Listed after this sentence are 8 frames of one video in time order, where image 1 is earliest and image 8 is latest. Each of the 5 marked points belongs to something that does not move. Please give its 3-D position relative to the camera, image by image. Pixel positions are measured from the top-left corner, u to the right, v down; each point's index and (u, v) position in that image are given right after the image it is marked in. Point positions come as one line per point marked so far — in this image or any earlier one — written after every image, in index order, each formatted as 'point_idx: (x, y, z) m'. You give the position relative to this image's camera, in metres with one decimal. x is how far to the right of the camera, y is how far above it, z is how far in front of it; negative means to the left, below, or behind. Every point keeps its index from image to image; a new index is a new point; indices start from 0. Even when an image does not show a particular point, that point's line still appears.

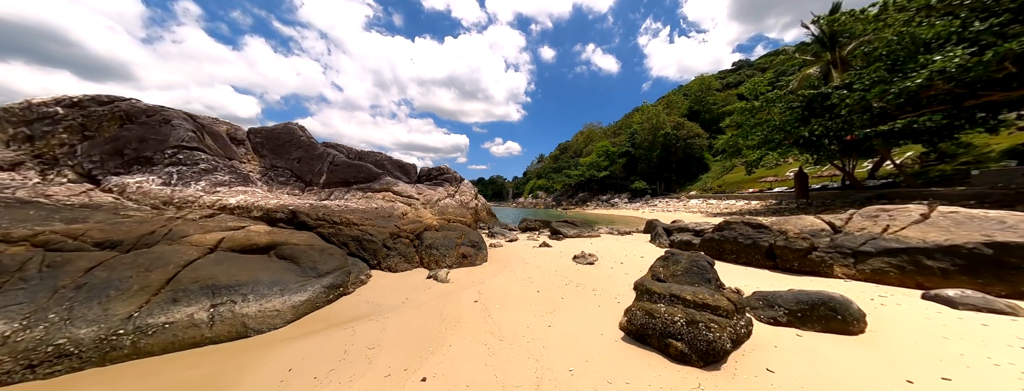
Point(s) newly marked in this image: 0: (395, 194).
0: (-5.7, 0.0, +12.5) m
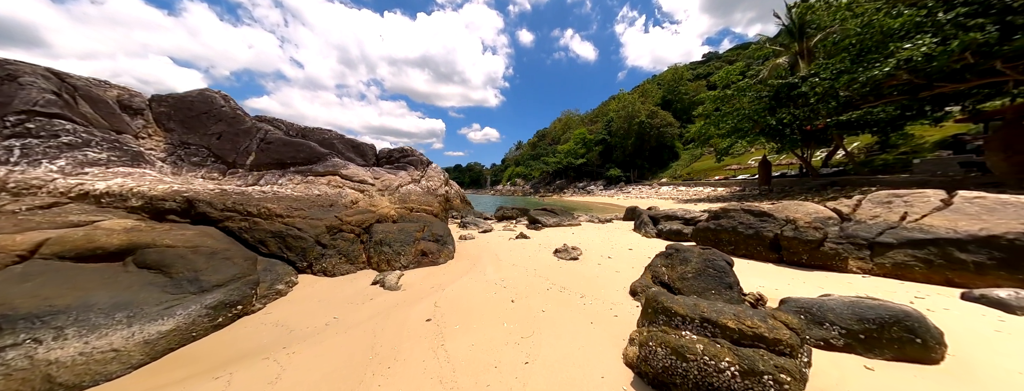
0: (-6.8, +0.7, +10.4) m
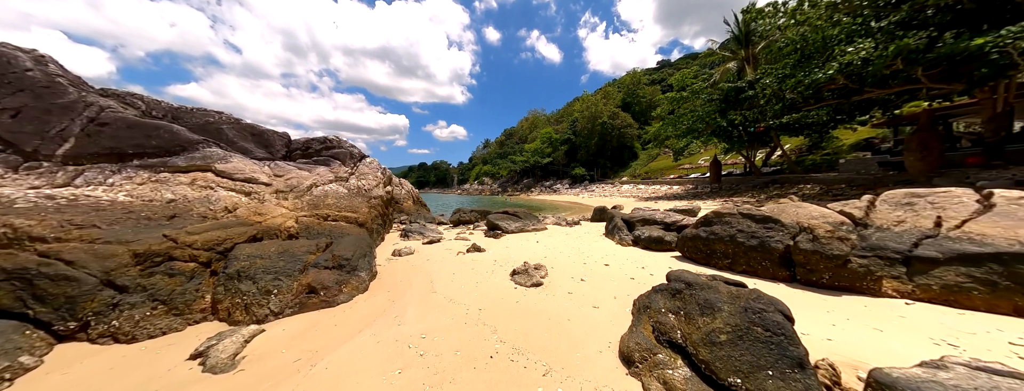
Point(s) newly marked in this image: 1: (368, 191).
0: (-8.4, +0.5, +7.4) m
1: (-5.9, +0.2, +10.5) m
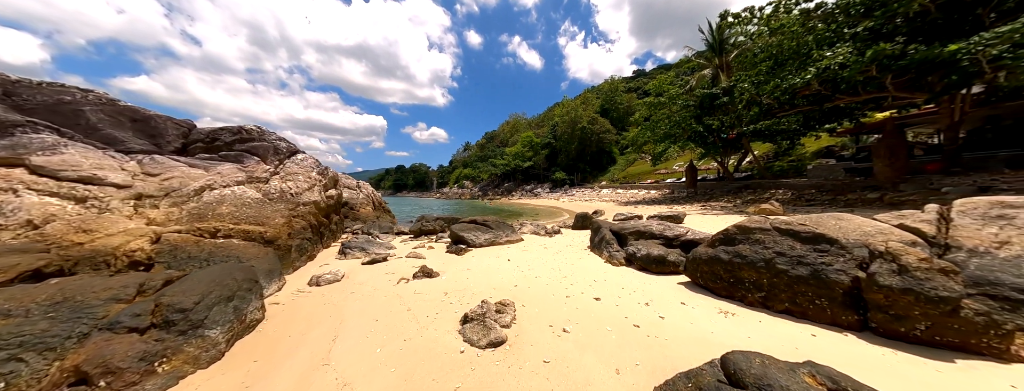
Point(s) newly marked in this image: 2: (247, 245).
0: (-9.3, +0.4, +5.0) m
1: (-6.9, 0.0, +8.2) m
2: (-6.0, -1.1, +6.0) m
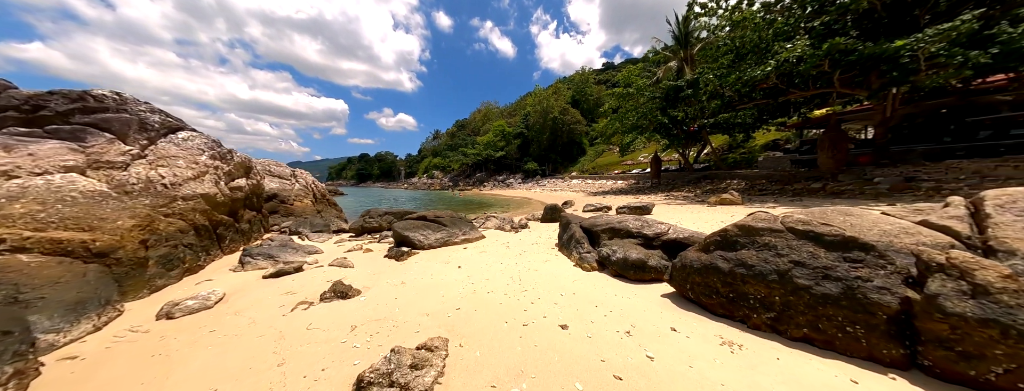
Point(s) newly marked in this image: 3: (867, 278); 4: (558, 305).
0: (-10.1, +0.5, +2.6) m
1: (-8.1, +0.2, +6.1) m
2: (-6.9, -1.0, +4.0) m
3: (+3.6, -0.8, +2.7) m
4: (+0.7, -1.6, +3.8) m
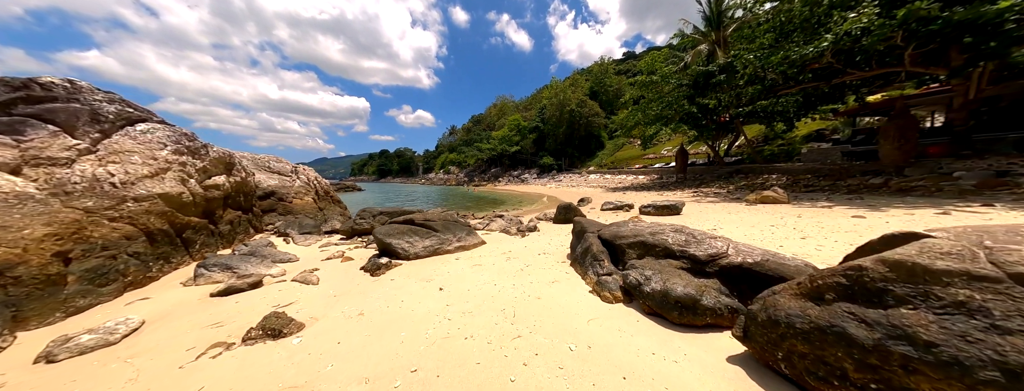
0: (-10.3, +0.4, +2.0) m
1: (-8.1, +0.2, +5.3) m
2: (-7.1, -1.1, +3.1) m
3: (+3.4, -0.9, +1.2) m
4: (+0.5, -1.7, +2.5) m
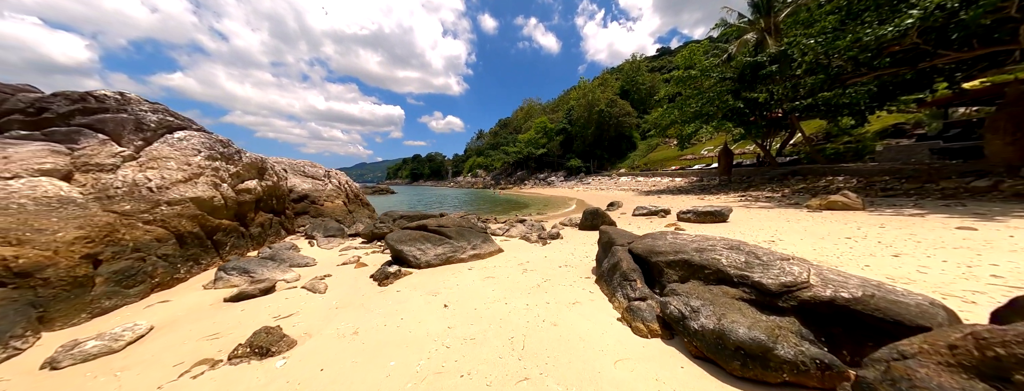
0: (-10.3, +0.4, +2.5) m
1: (-7.8, +0.1, +5.6) m
2: (-7.0, -1.1, +3.3) m
3: (+3.2, -1.0, +0.3) m
4: (+0.5, -1.8, +1.8) m
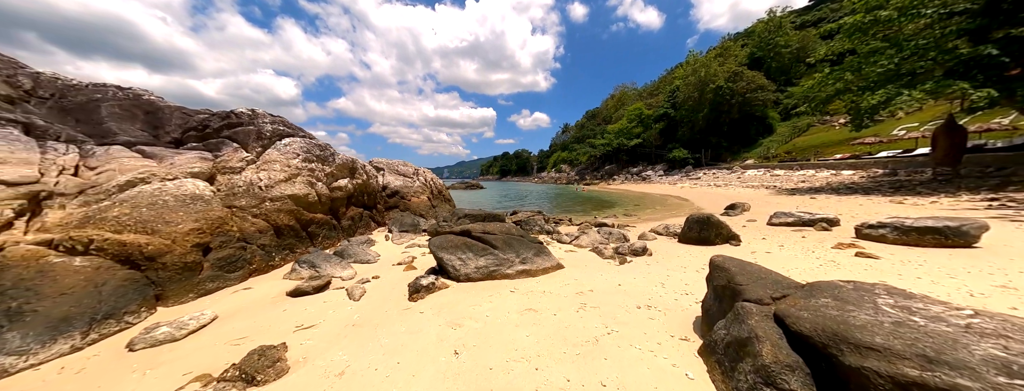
0: (-9.8, +0.4, +4.6) m
1: (-6.5, +0.1, +6.6) m
2: (-6.5, -1.1, +4.3) m
3: (+2.2, -1.2, -2.0) m
4: (+0.1, -1.9, +0.4) m
